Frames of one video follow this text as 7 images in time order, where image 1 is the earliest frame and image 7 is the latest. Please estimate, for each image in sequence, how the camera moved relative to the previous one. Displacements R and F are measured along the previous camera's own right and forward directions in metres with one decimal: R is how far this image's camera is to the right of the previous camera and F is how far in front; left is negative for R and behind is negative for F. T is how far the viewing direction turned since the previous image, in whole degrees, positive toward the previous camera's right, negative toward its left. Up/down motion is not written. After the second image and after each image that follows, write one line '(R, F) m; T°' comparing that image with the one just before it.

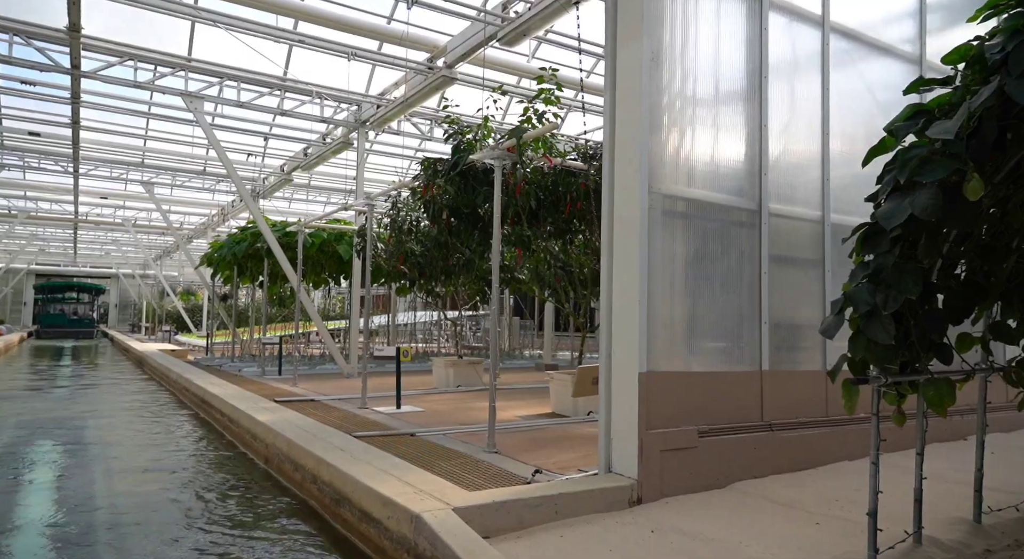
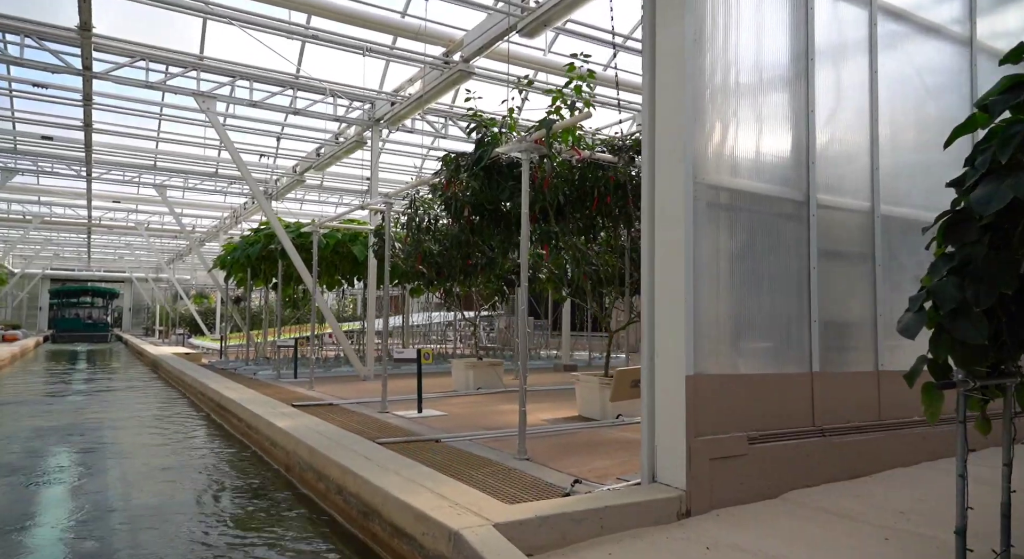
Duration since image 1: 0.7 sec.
(-0.2, +0.3) m; -1°
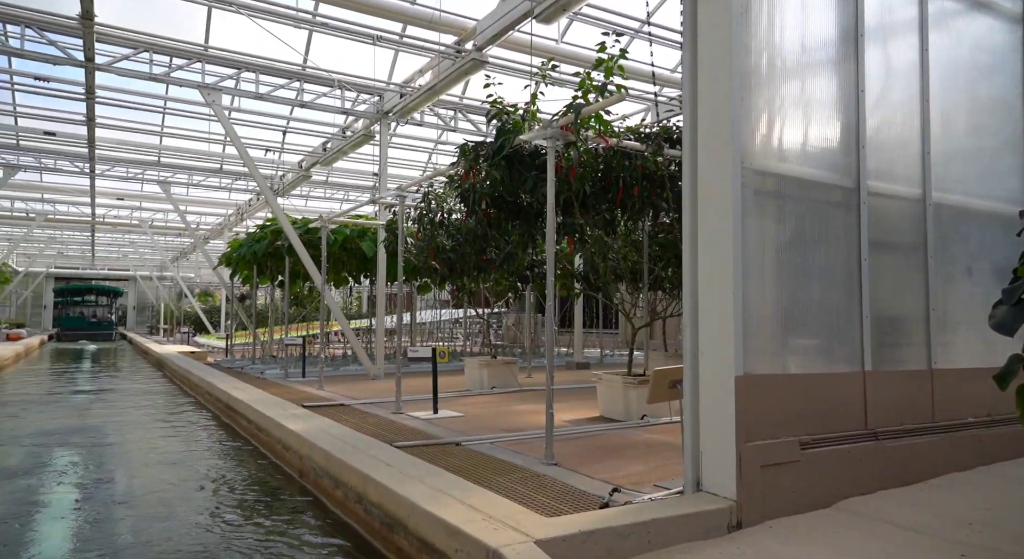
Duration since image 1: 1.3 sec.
(-0.2, +0.4) m; 0°
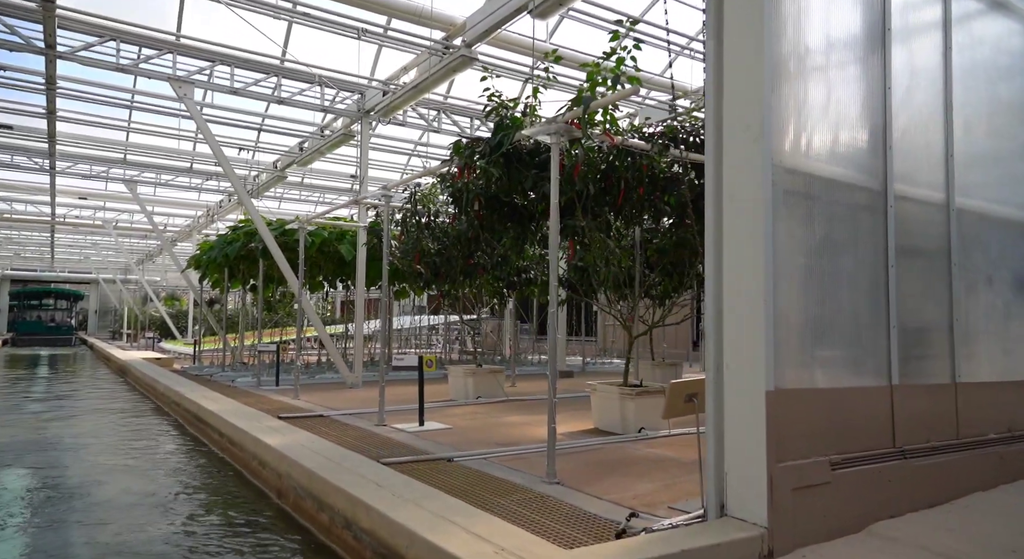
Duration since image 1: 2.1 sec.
(-0.2, +0.4) m; +2°
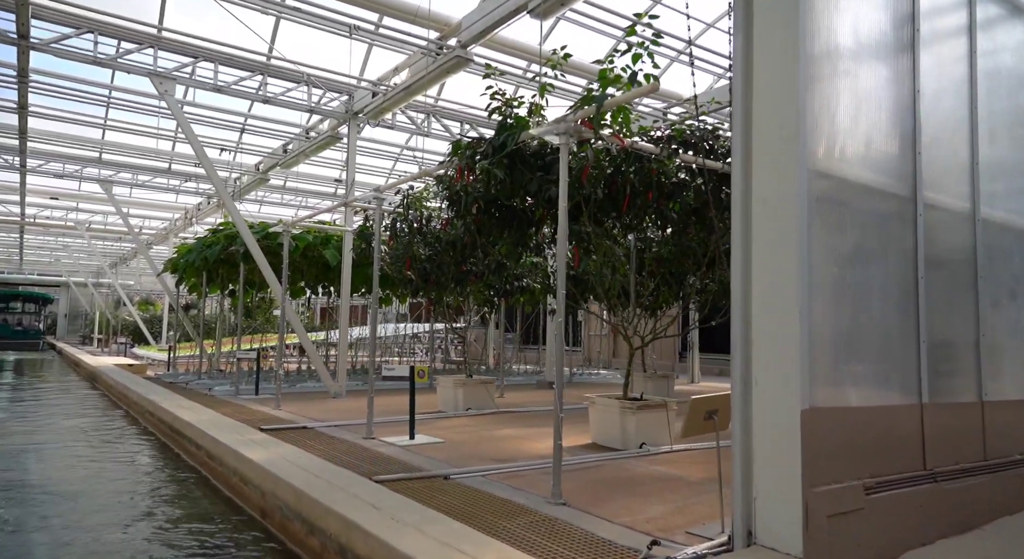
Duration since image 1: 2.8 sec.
(-0.2, +0.3) m; +2°
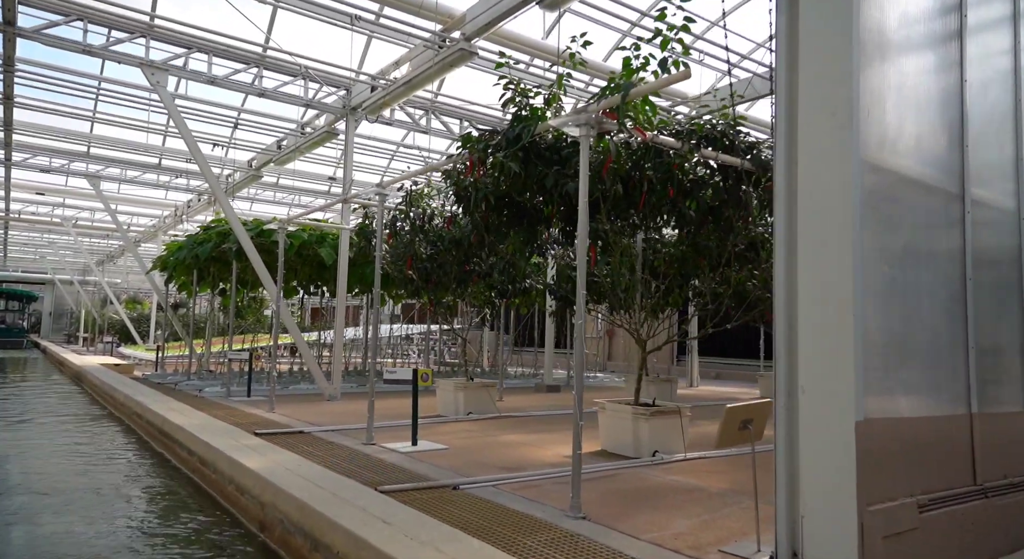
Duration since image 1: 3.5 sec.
(-0.2, +0.3) m; +1°
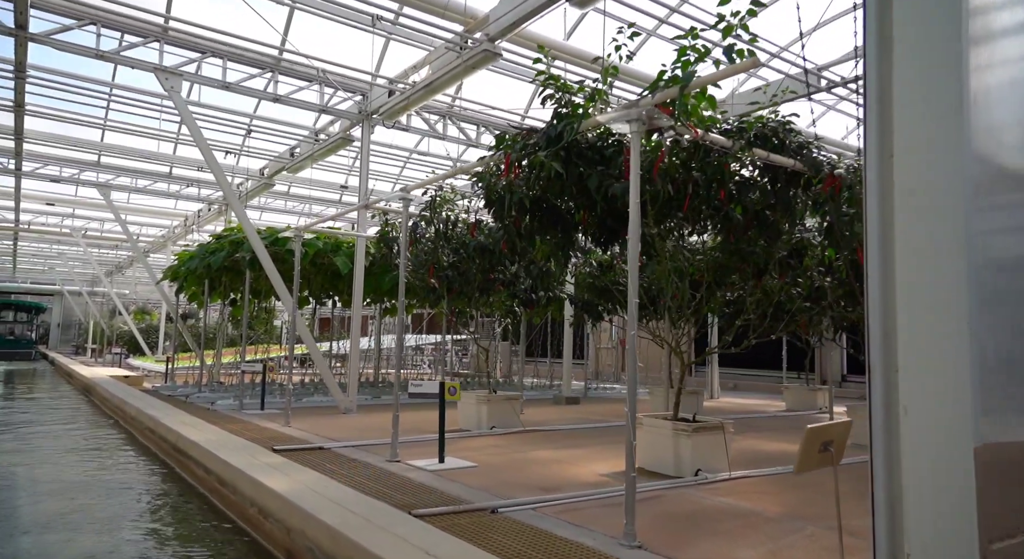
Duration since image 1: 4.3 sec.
(-0.3, +0.4) m; 0°
